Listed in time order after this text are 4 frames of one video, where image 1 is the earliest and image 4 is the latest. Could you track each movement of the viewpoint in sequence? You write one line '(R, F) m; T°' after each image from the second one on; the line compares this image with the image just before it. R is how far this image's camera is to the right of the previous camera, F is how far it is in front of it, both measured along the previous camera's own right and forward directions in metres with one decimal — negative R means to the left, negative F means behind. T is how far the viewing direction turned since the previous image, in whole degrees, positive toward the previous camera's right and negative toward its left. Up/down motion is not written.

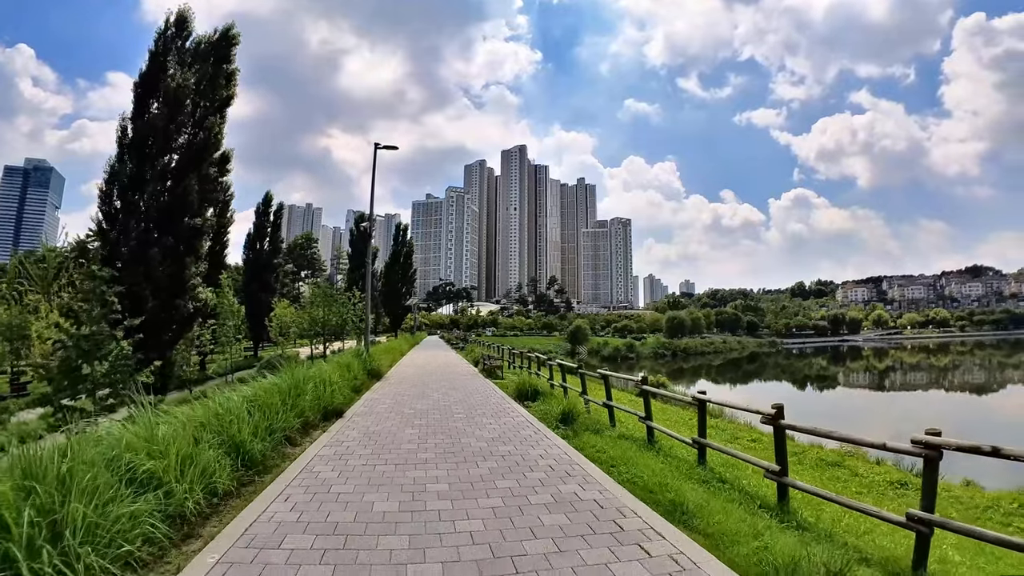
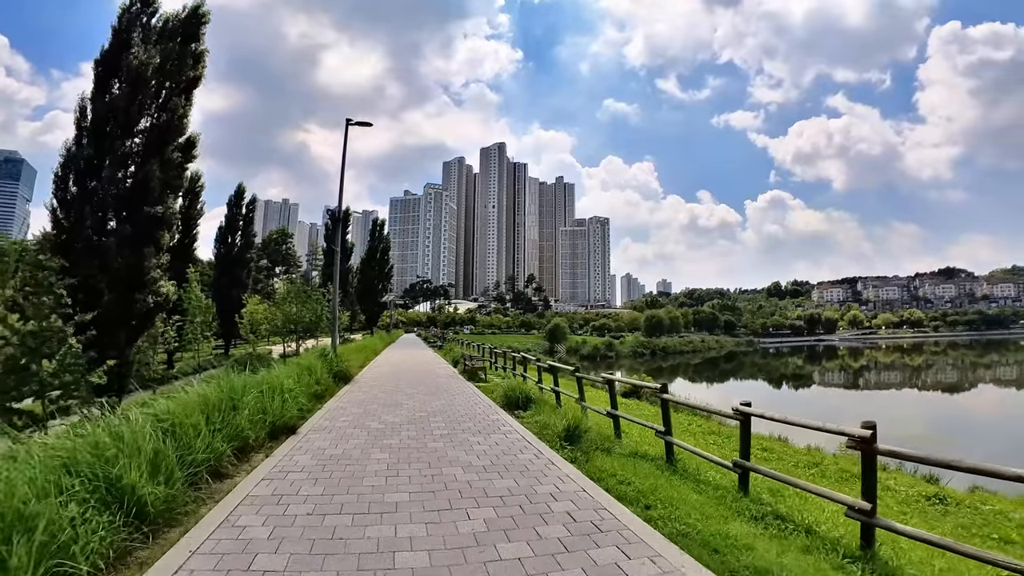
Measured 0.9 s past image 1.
(-0.1, +0.6) m; +2°
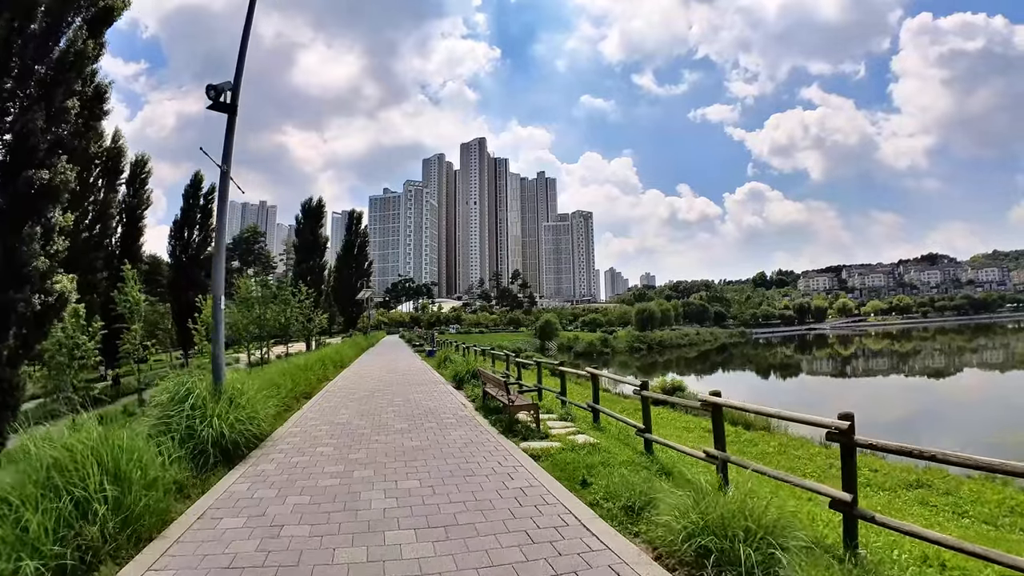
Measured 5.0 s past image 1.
(-0.5, +2.6) m; +2°
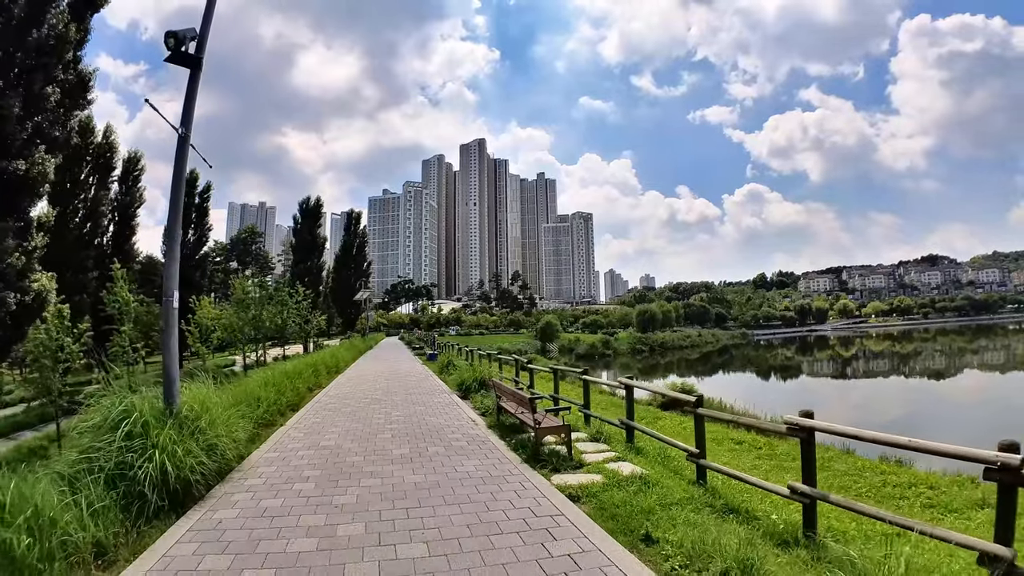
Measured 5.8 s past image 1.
(-0.1, +0.5) m; 0°
